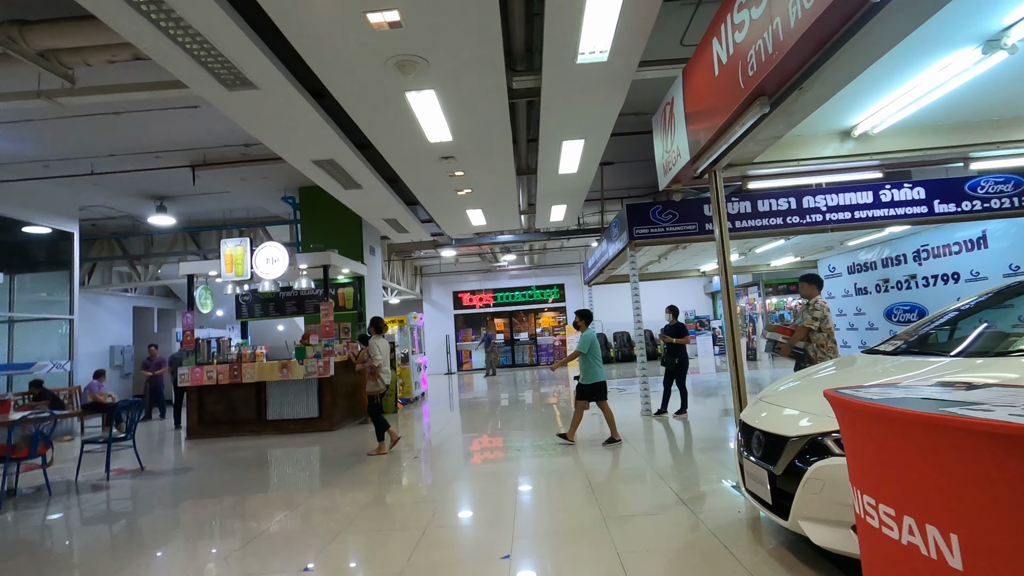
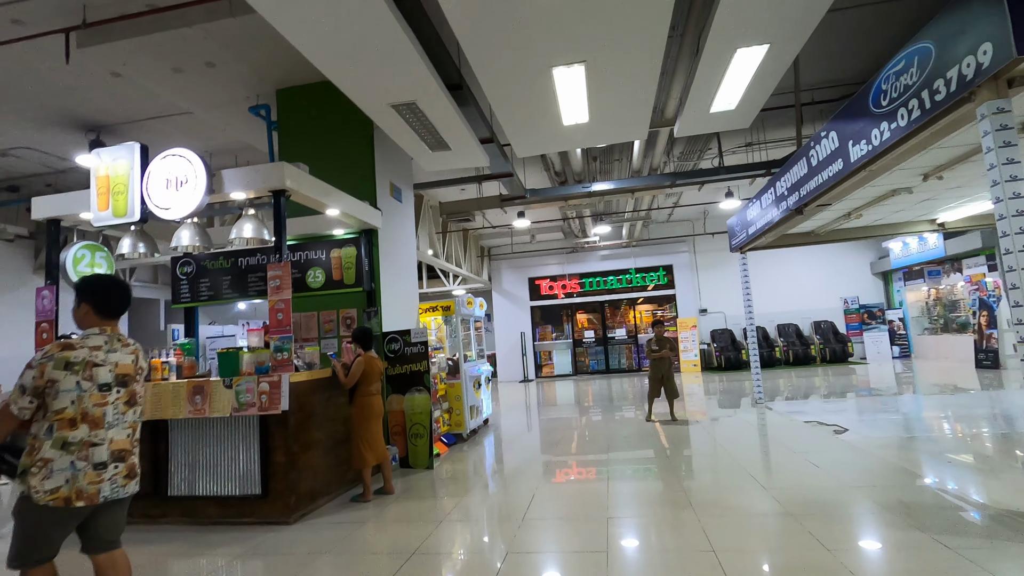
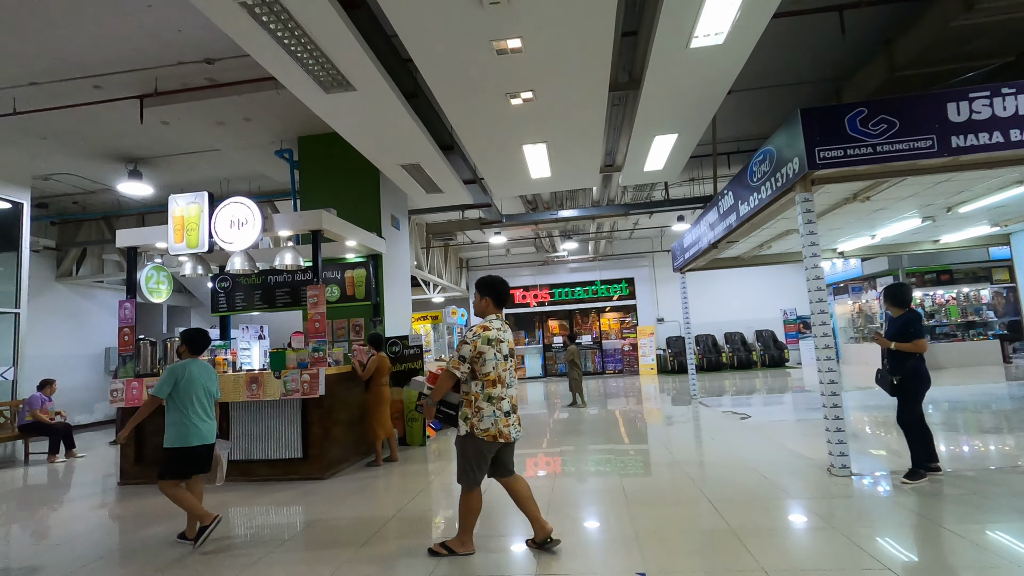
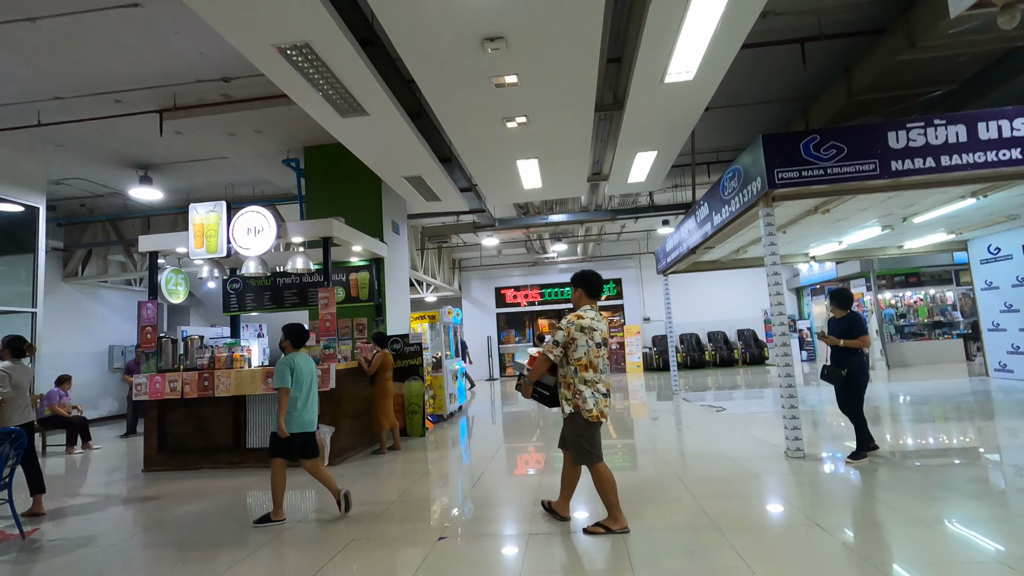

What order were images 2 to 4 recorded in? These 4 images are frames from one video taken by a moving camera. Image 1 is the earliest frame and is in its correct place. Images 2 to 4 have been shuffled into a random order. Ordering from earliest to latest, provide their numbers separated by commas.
4, 3, 2
